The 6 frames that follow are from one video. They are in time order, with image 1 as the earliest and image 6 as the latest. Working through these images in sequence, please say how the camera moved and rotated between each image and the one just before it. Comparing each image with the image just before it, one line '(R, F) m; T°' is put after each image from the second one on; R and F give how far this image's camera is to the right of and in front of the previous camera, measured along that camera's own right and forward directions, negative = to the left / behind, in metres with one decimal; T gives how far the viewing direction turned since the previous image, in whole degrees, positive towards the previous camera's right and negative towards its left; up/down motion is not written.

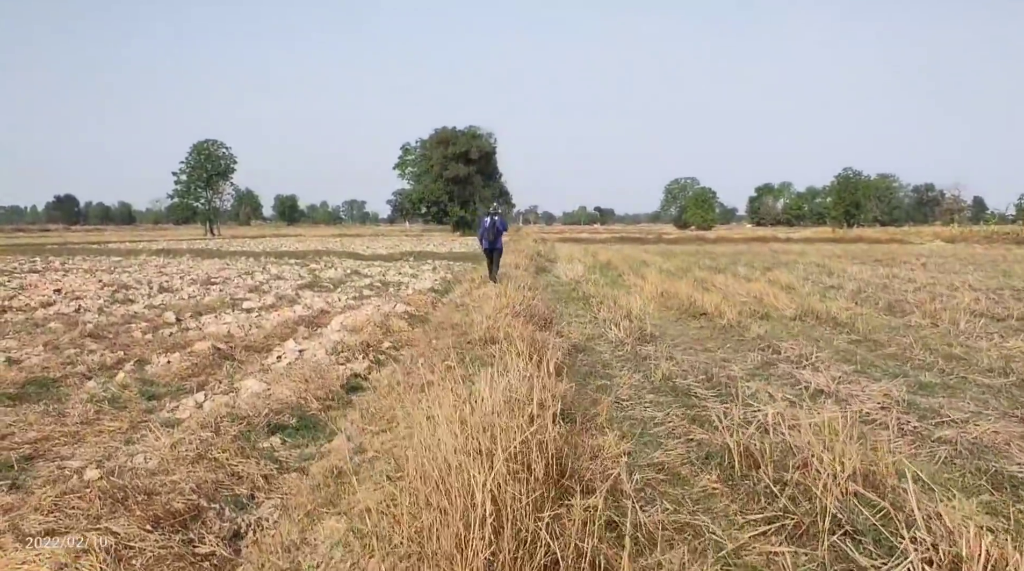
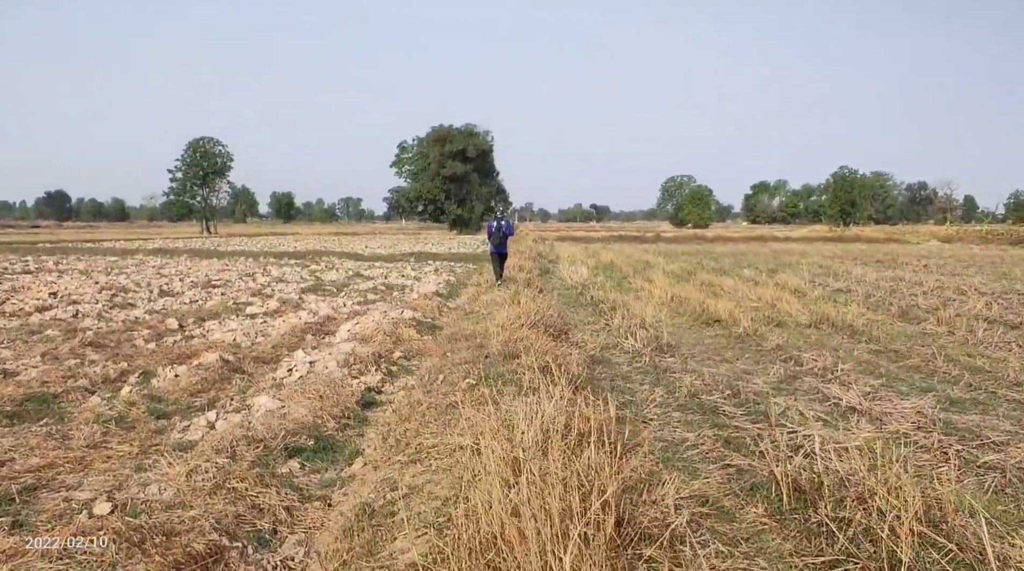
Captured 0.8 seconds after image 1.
(-0.2, +0.3) m; 0°
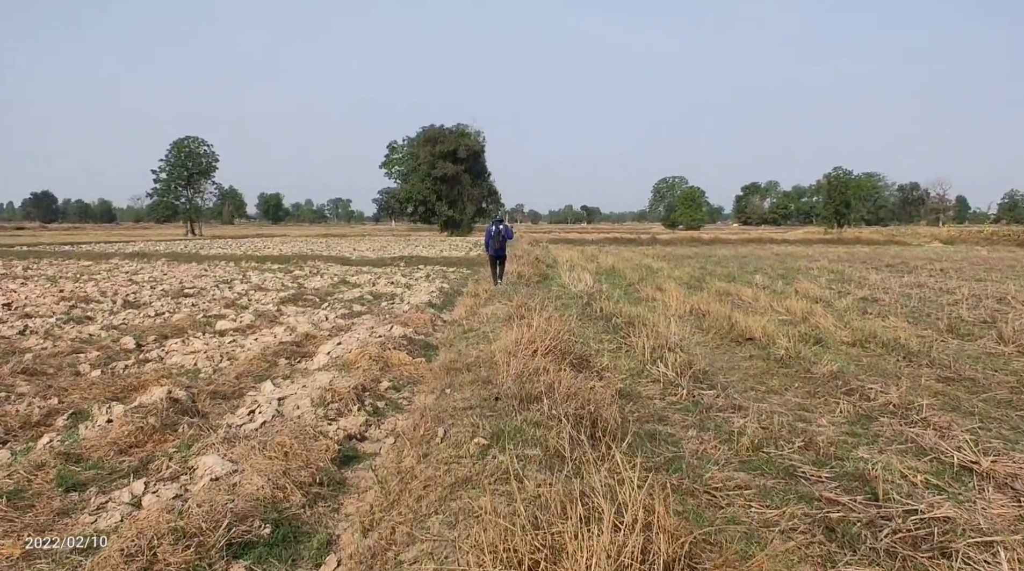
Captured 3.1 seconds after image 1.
(-0.2, +1.7) m; +1°
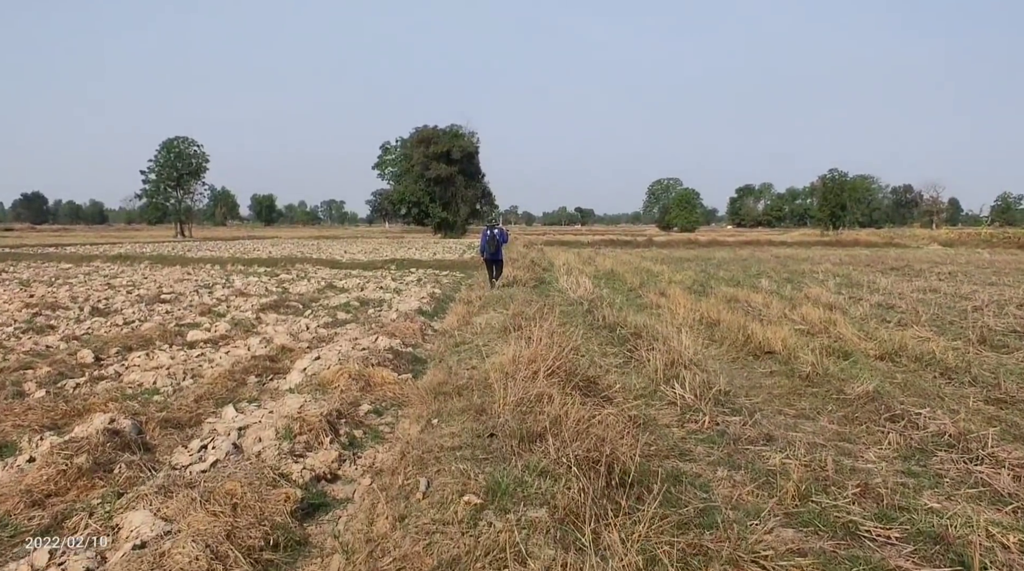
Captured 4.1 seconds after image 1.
(0.0, +1.1) m; 0°
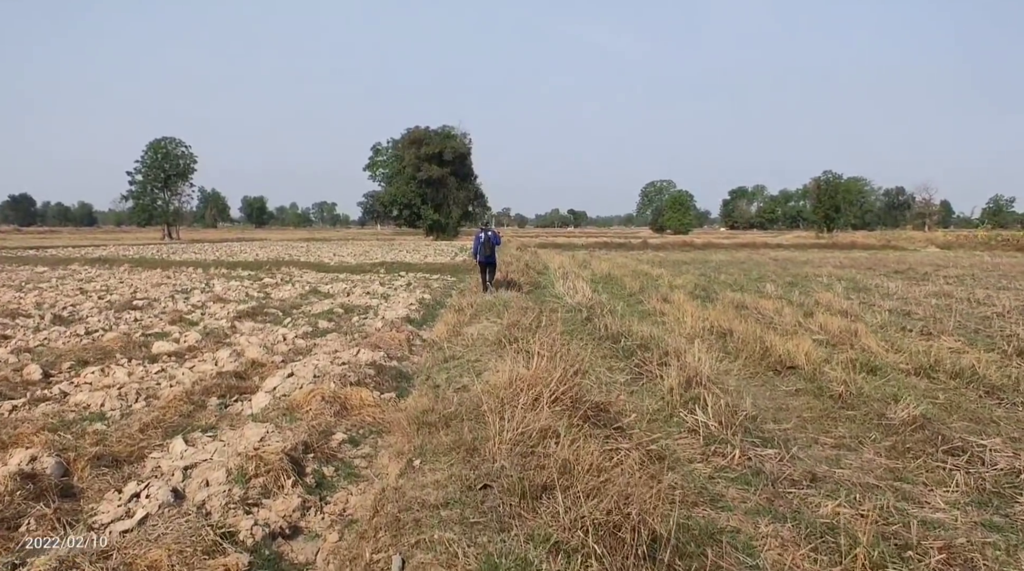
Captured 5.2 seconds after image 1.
(0.0, +1.1) m; +1°
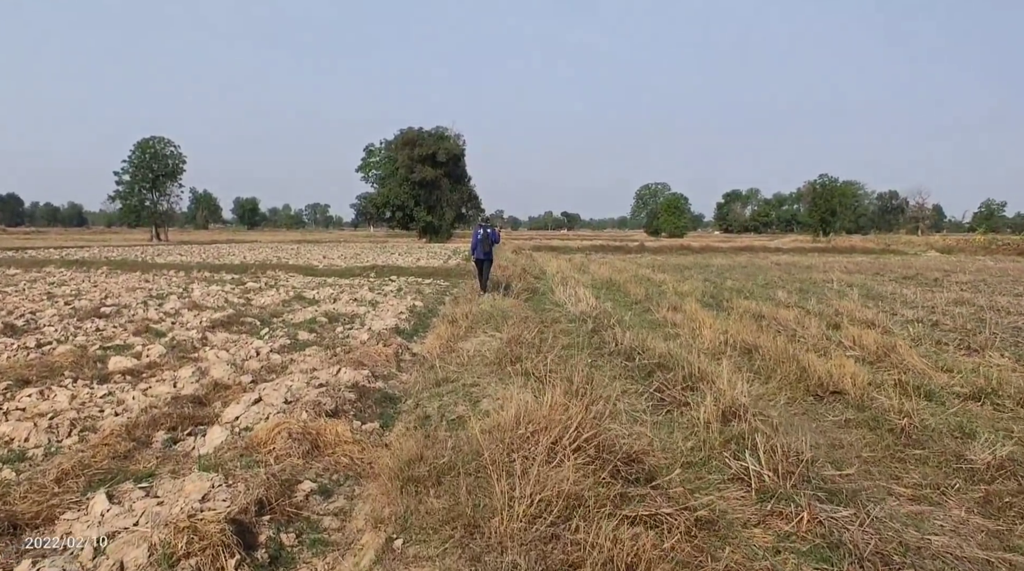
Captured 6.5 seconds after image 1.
(-0.1, +1.3) m; 0°
